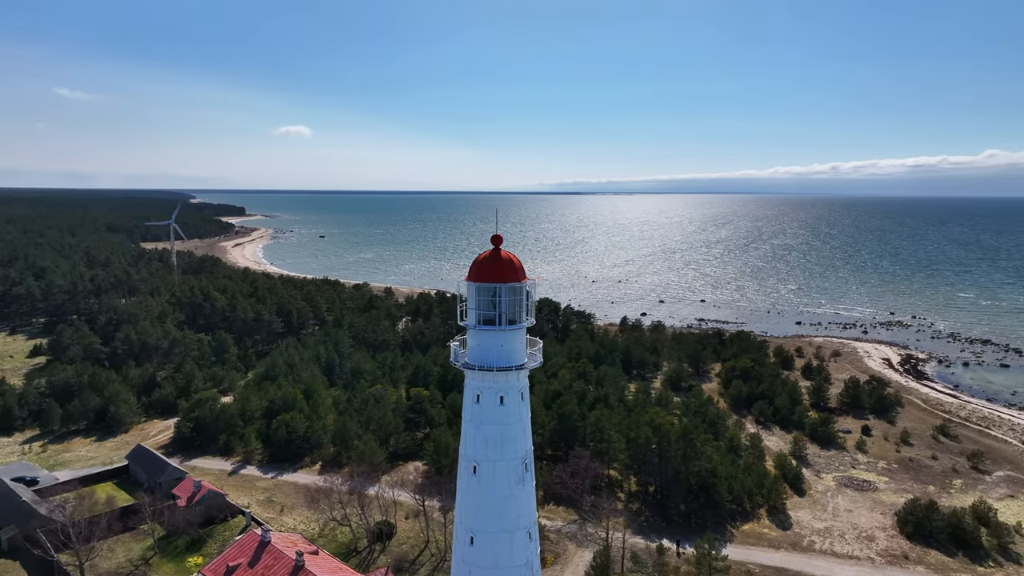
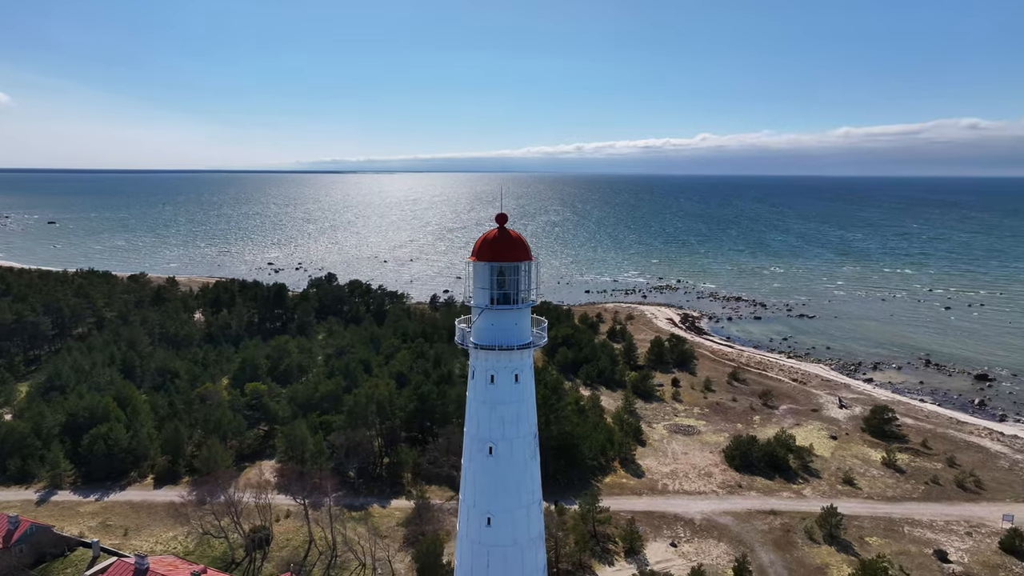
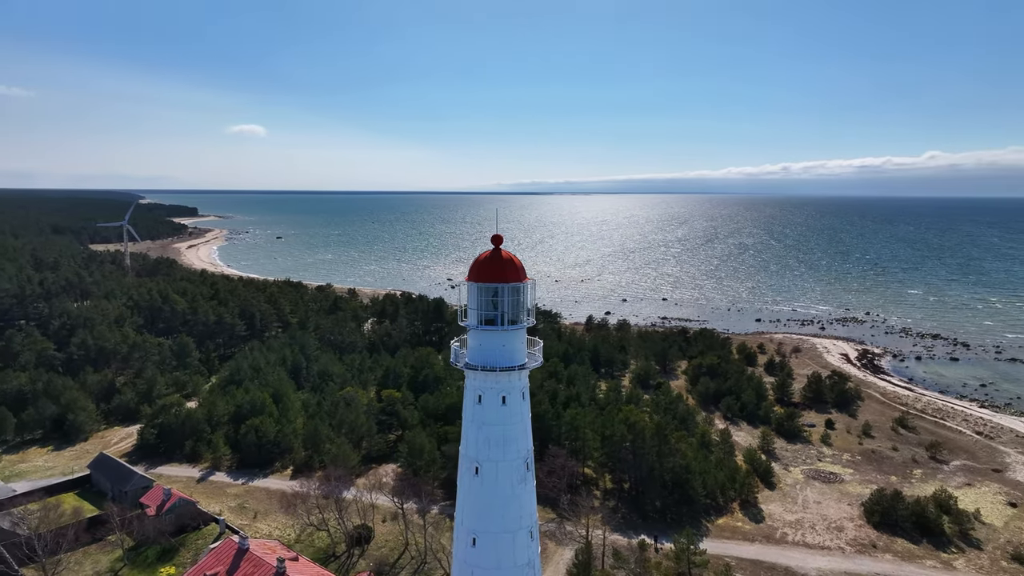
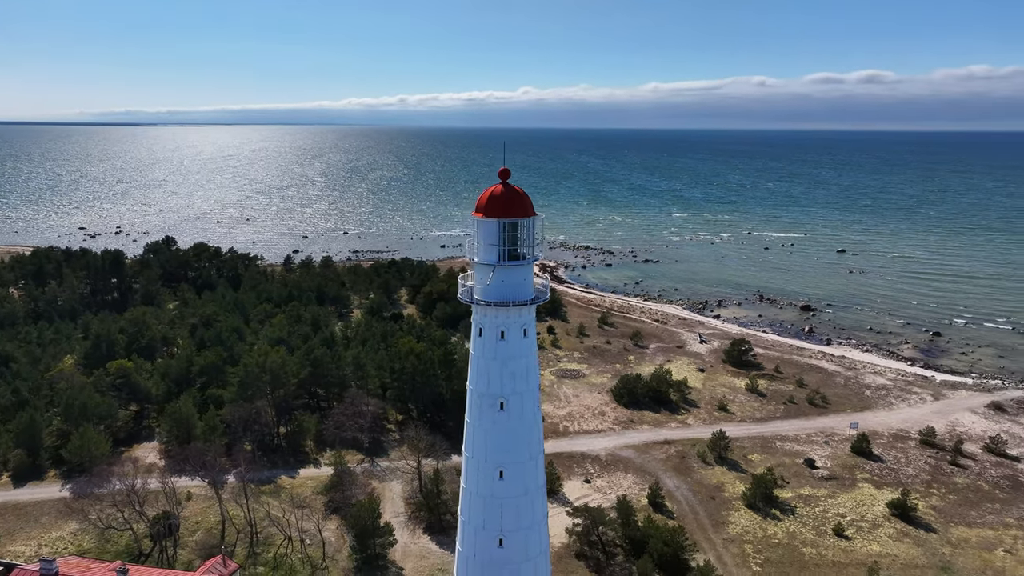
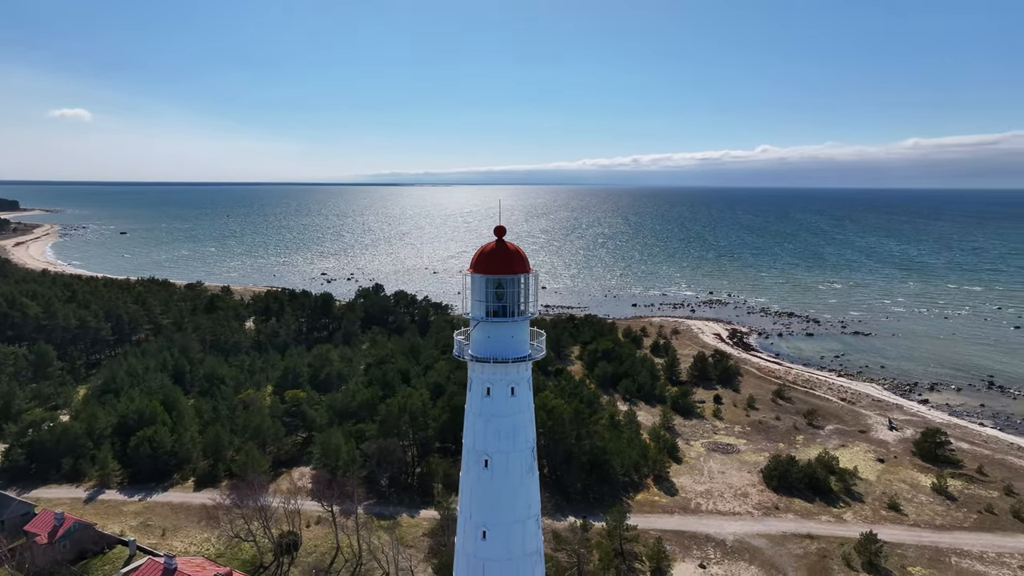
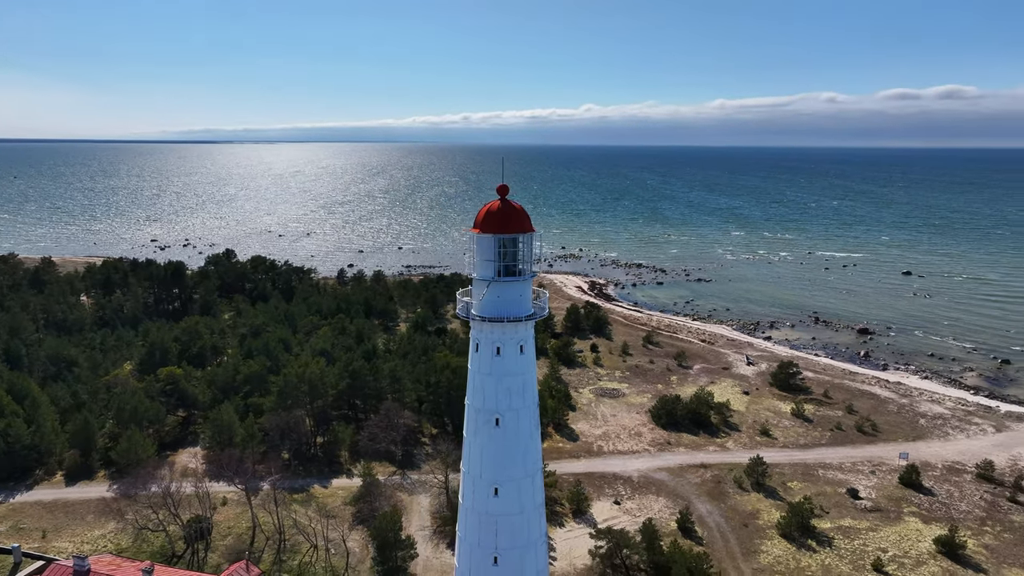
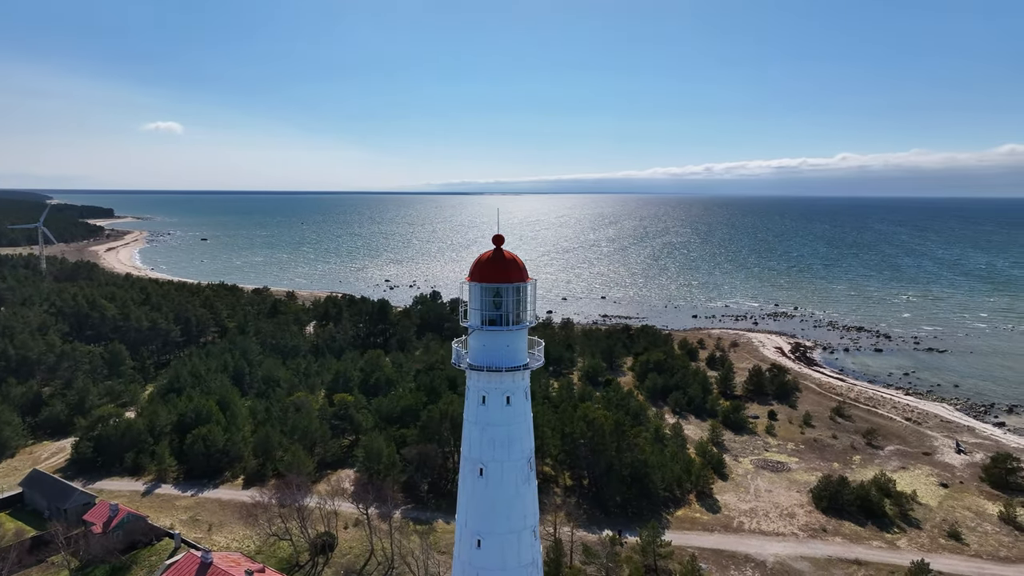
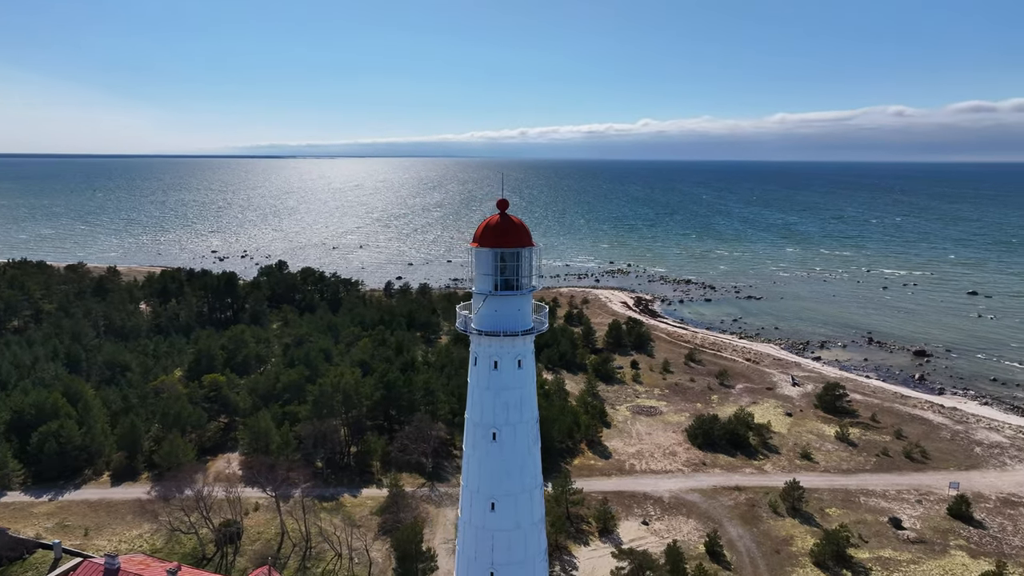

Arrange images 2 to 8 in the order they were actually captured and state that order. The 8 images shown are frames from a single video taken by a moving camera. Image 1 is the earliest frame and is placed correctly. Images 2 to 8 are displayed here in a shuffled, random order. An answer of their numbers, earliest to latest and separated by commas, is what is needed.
3, 7, 5, 2, 8, 6, 4
